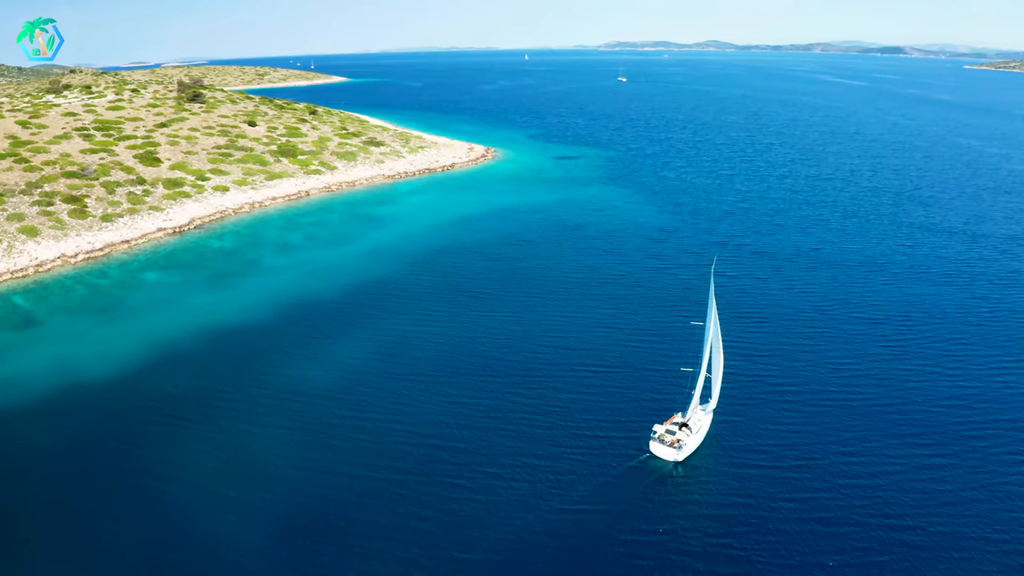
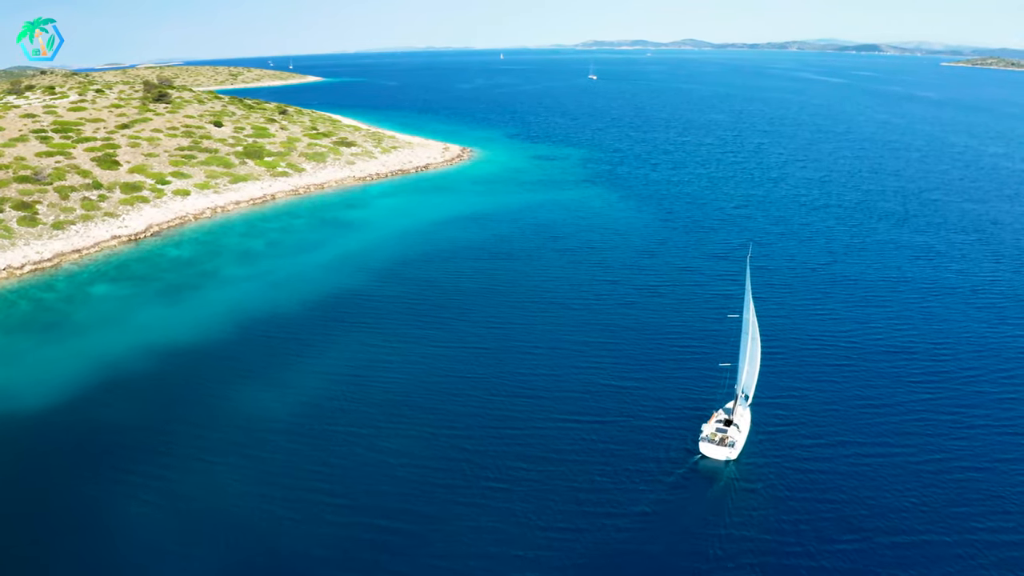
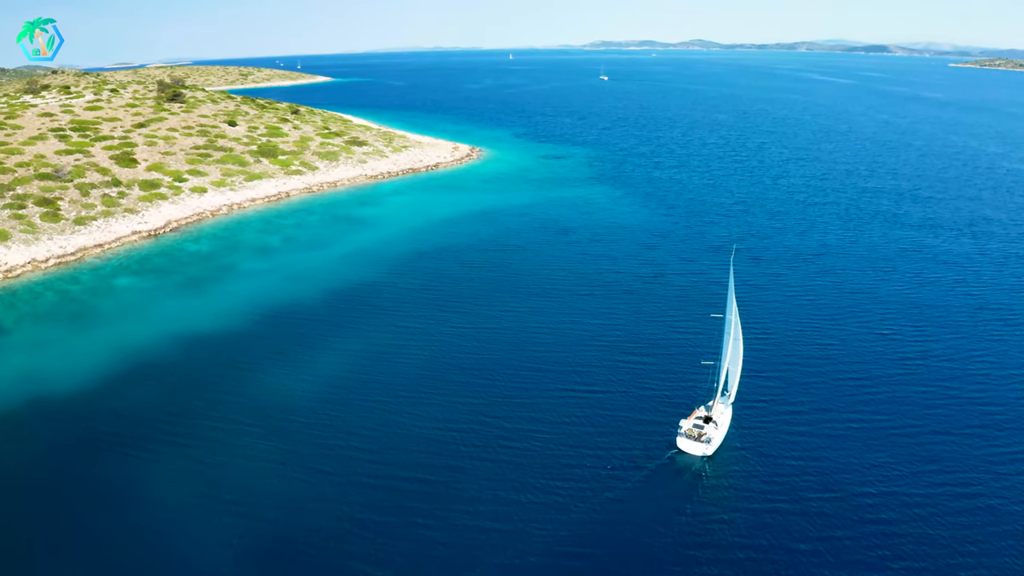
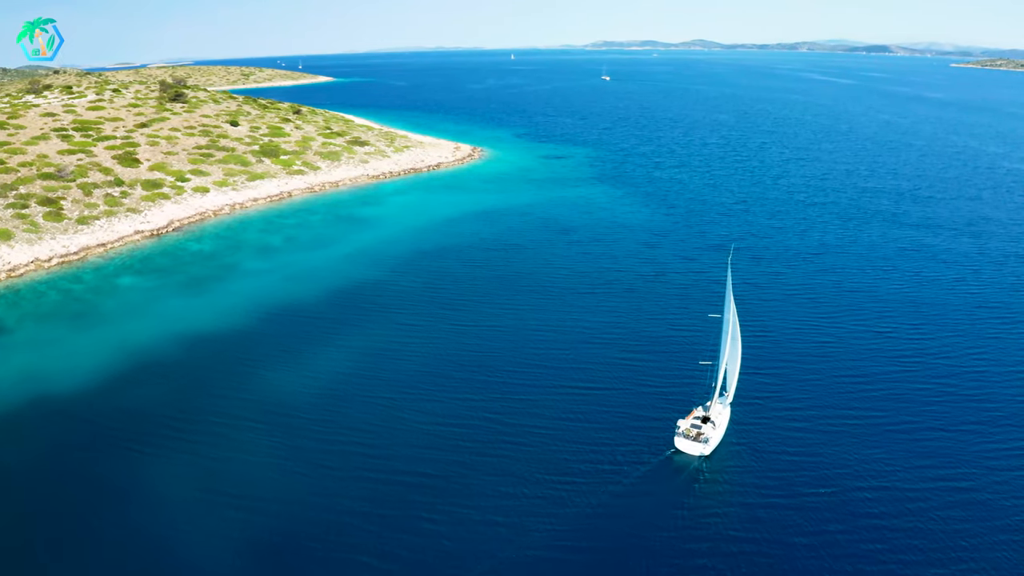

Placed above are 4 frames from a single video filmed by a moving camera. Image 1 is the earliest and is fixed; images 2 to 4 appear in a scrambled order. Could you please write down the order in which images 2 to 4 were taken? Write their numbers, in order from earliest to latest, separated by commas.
4, 3, 2
